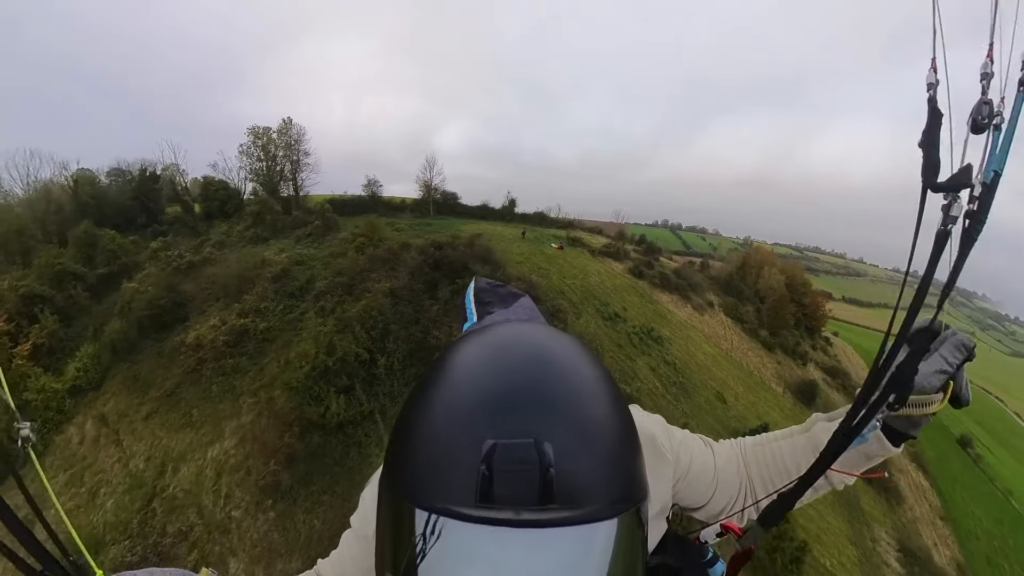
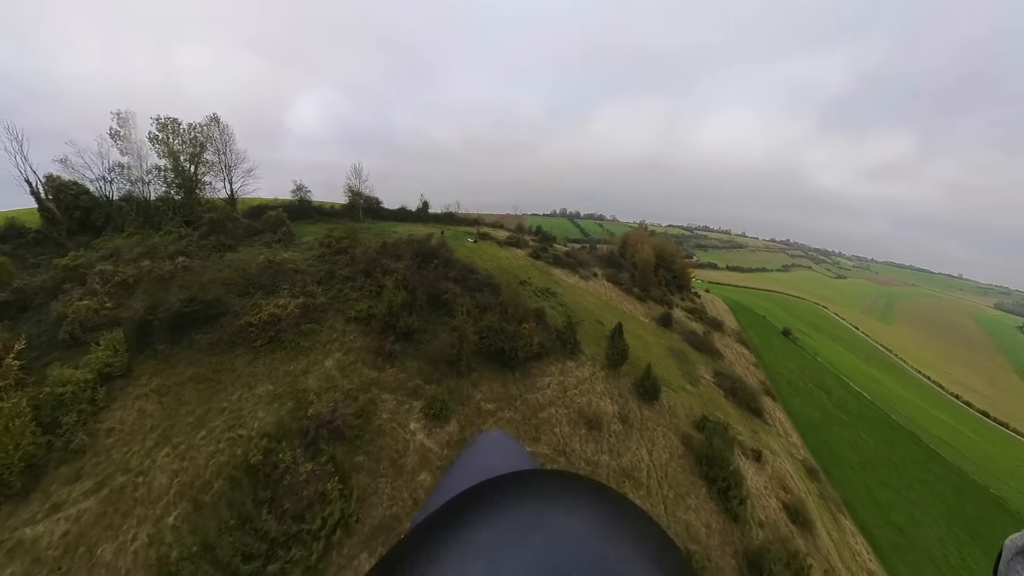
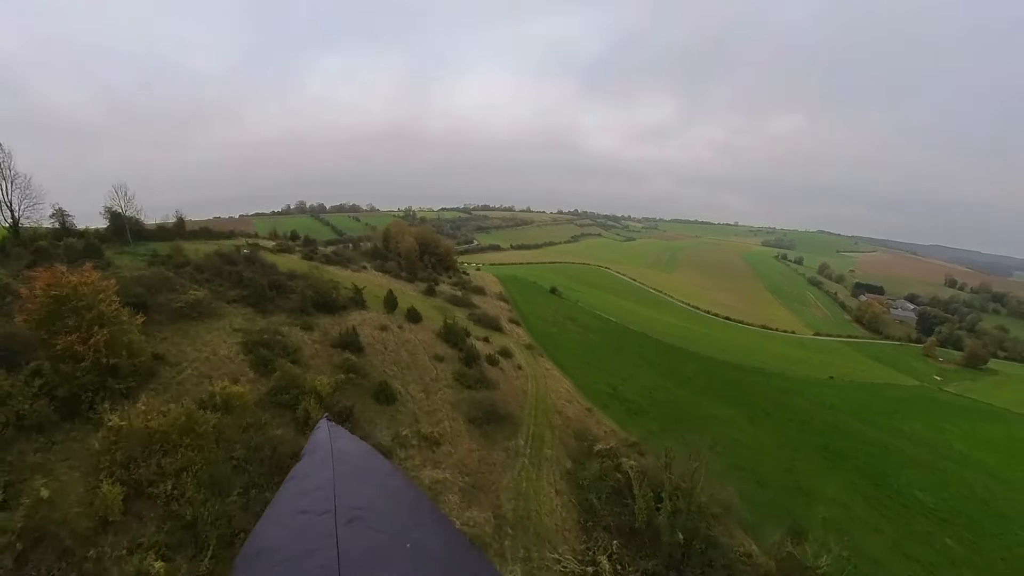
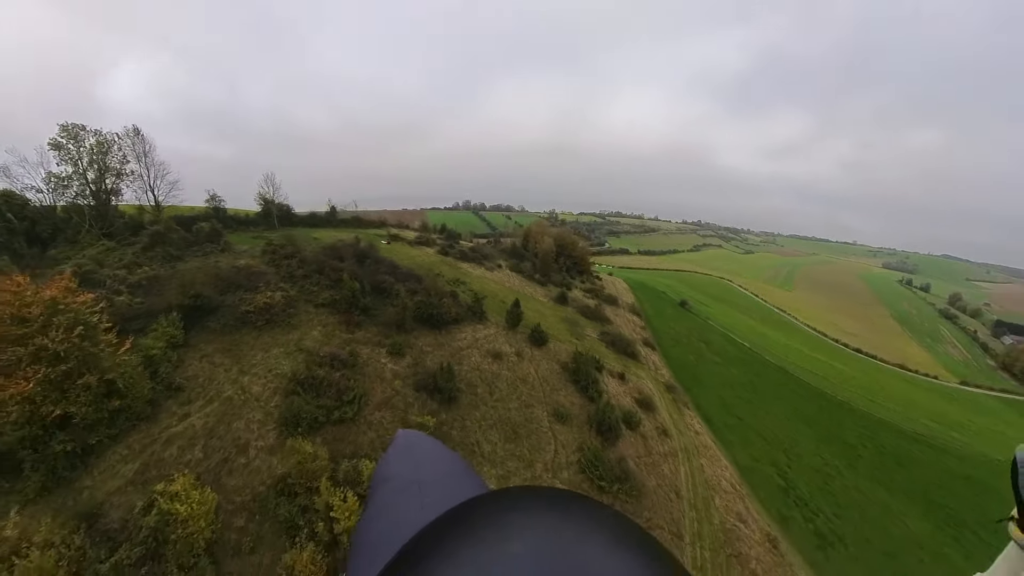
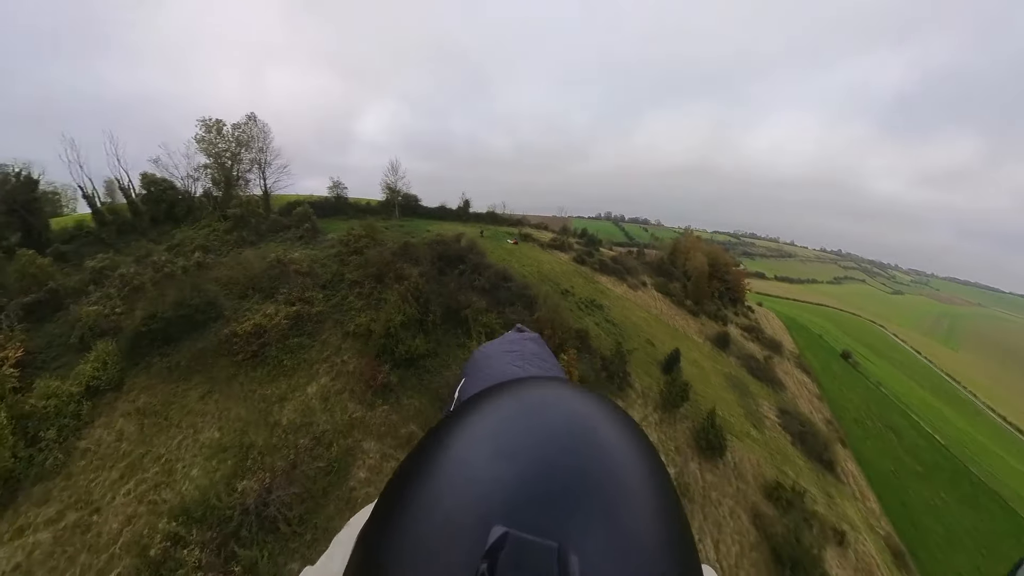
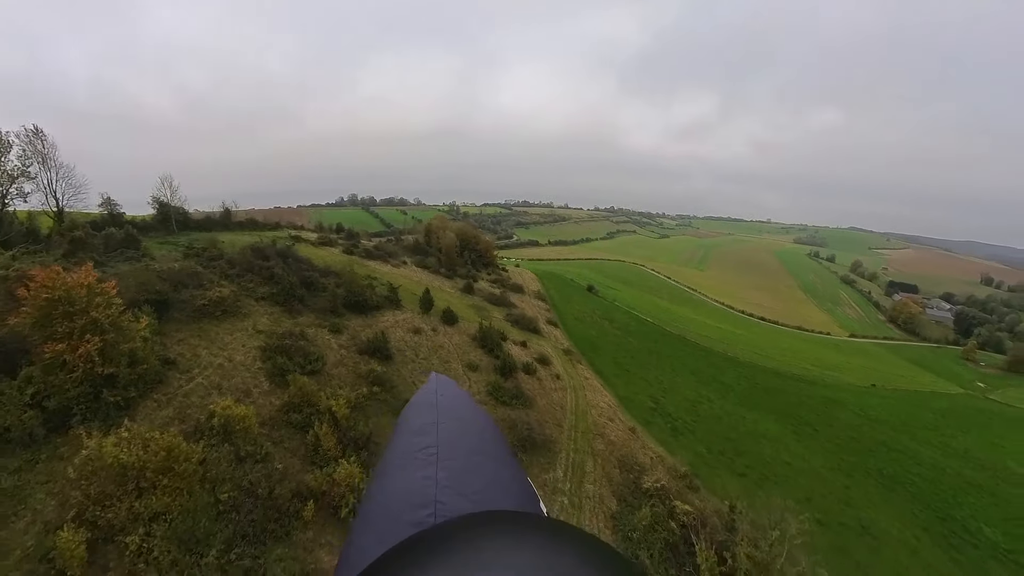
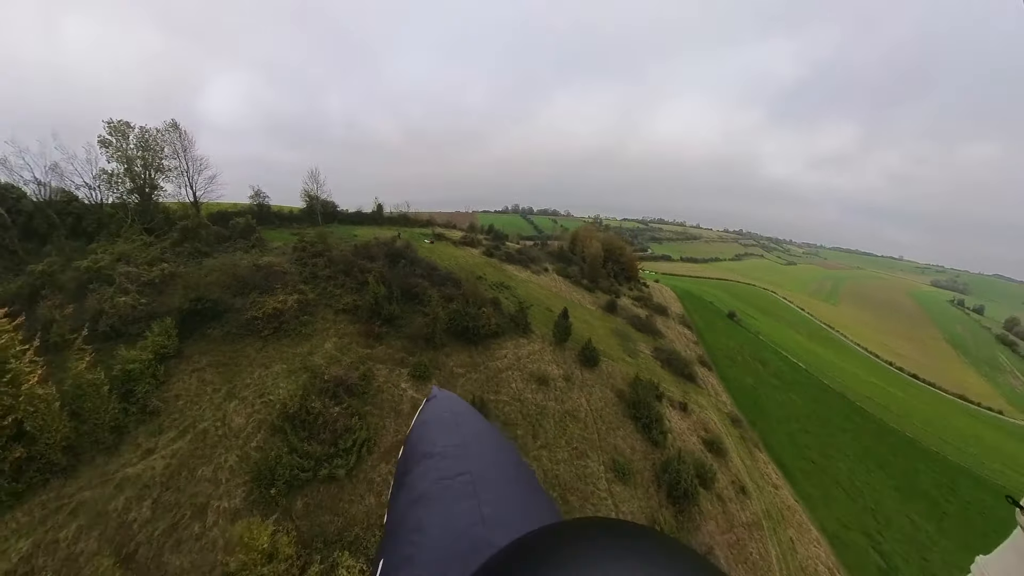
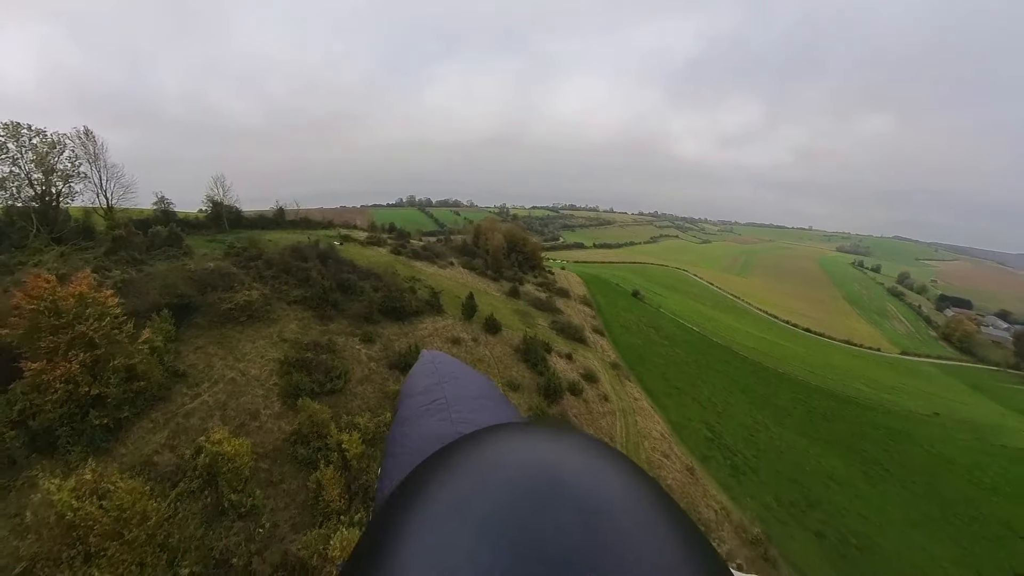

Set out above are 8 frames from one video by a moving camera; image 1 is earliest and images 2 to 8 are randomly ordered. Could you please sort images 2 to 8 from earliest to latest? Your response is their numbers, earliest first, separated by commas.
5, 2, 7, 4, 8, 6, 3
